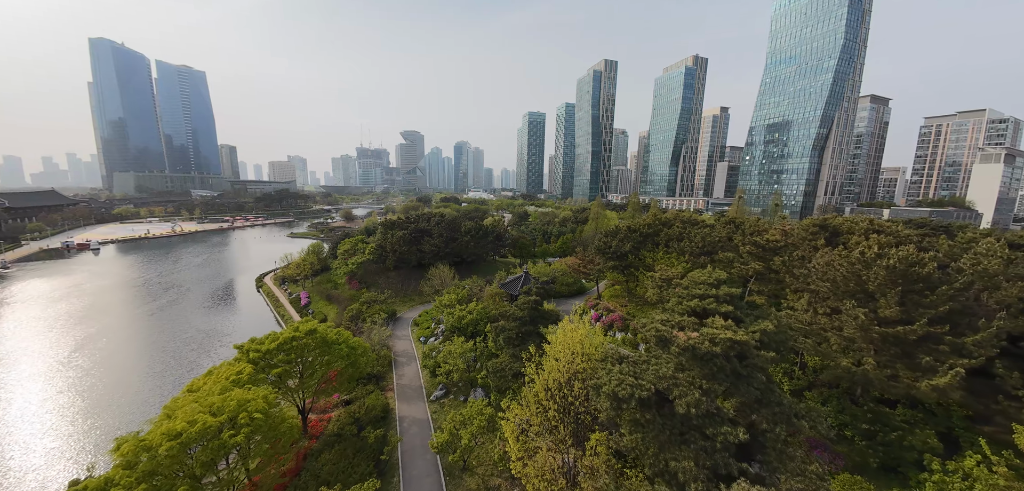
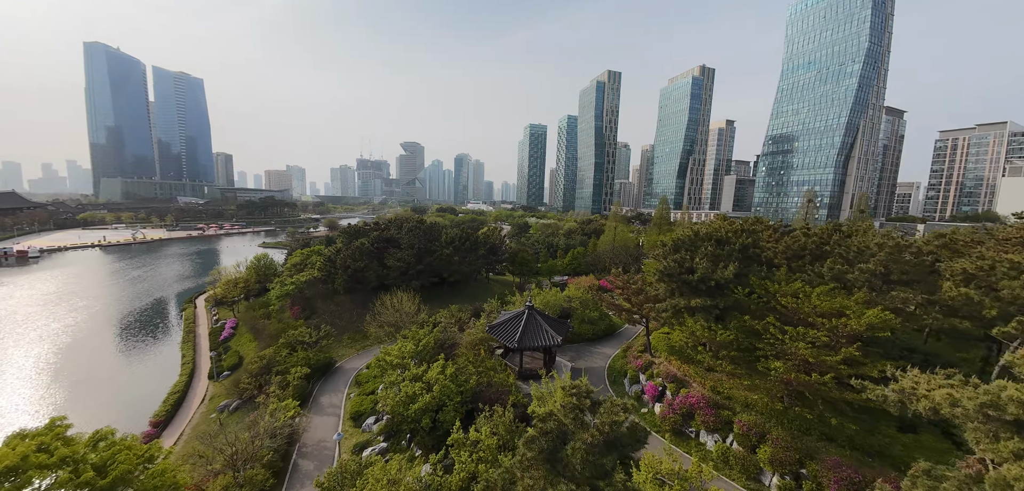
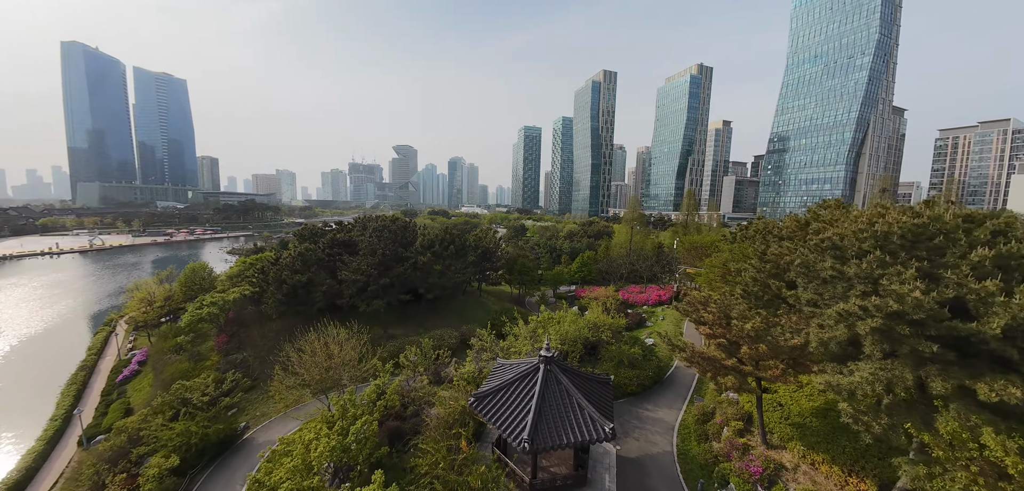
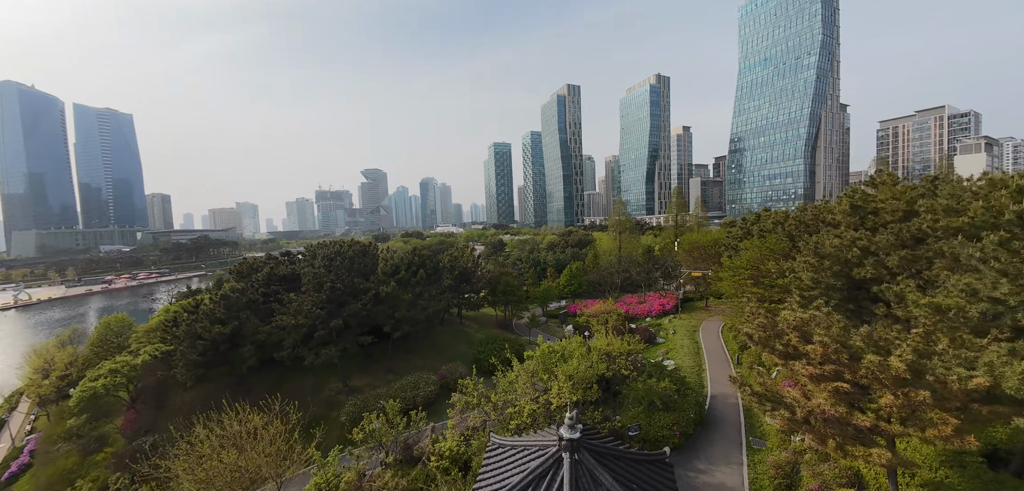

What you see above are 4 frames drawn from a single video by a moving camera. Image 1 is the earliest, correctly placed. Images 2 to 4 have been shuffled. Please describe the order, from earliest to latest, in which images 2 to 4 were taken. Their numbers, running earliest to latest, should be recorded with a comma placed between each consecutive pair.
2, 3, 4
